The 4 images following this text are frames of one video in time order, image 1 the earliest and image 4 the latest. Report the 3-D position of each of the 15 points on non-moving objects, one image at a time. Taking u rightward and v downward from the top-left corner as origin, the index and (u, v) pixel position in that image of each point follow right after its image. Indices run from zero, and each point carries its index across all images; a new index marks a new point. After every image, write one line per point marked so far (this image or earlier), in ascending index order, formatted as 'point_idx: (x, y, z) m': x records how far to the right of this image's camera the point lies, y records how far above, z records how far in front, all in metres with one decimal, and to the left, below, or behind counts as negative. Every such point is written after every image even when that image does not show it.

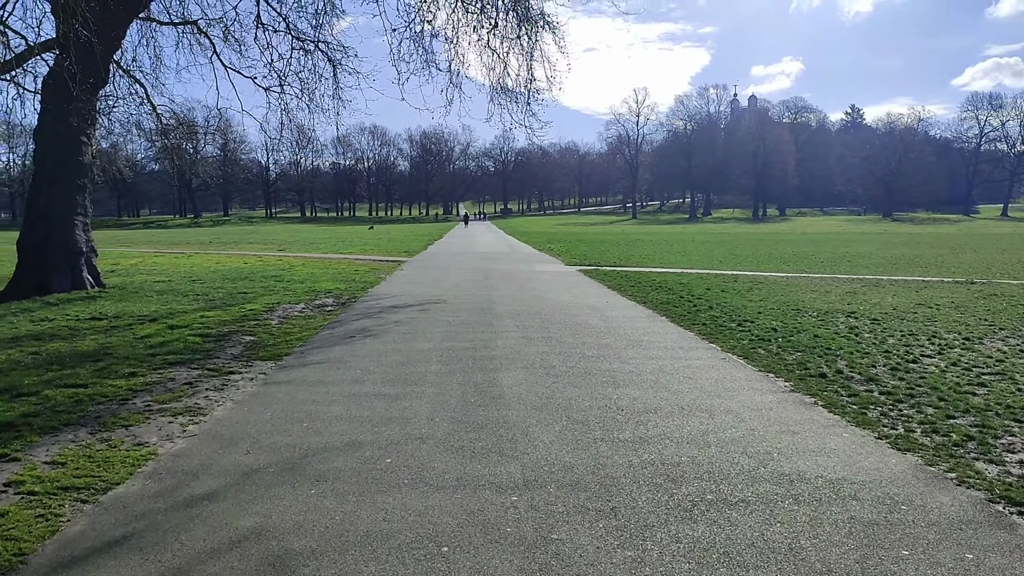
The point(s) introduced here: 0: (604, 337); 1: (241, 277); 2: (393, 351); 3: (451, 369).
0: (+0.9, -0.5, +8.5) m
1: (-5.3, +0.2, +16.5) m
2: (-1.1, -0.6, +7.8) m
3: (-0.5, -0.7, +6.8) m
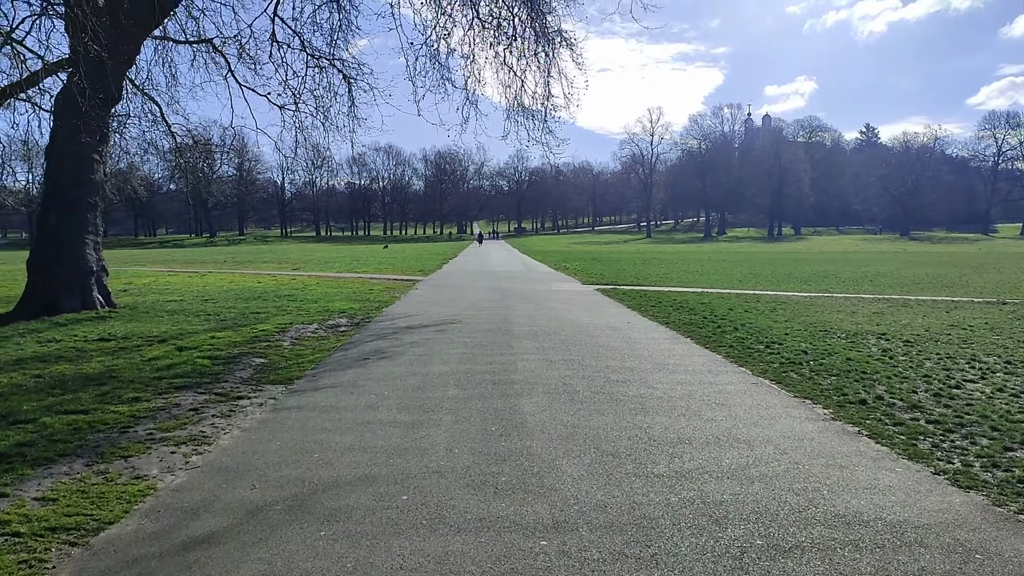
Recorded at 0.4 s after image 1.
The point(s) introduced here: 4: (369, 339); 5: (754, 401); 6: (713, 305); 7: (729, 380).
0: (+1.1, -0.7, +8.2) m
1: (-4.9, -0.2, +16.2) m
2: (-0.9, -0.8, +7.4) m
3: (-0.3, -0.8, +6.5) m
4: (-1.7, -0.6, +10.1) m
5: (+1.8, -0.8, +6.4) m
6: (+3.5, -0.3, +14.7) m
7: (+1.9, -0.8, +7.3) m
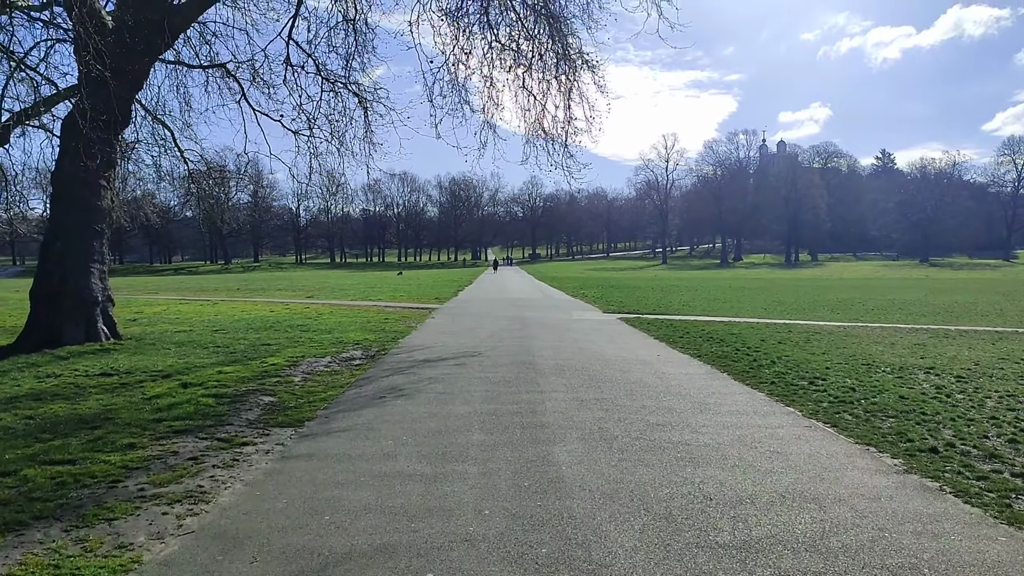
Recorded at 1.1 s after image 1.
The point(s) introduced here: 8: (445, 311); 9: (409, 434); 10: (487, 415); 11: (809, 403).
0: (+1.4, -1.0, +7.5) m
1: (-4.6, -0.7, +15.7) m
2: (-0.7, -1.0, +6.9) m
3: (-0.1, -1.1, +5.9) m
4: (-1.4, -1.0, +9.5) m
5: (+2.1, -1.1, +5.8) m
6: (+3.8, -0.8, +14.0) m
7: (+2.1, -1.1, +6.7) m
8: (-1.6, -0.5, +19.9) m
9: (-0.7, -1.1, +6.2) m
10: (-0.2, -1.0, +6.8) m
11: (+2.7, -1.0, +7.7) m
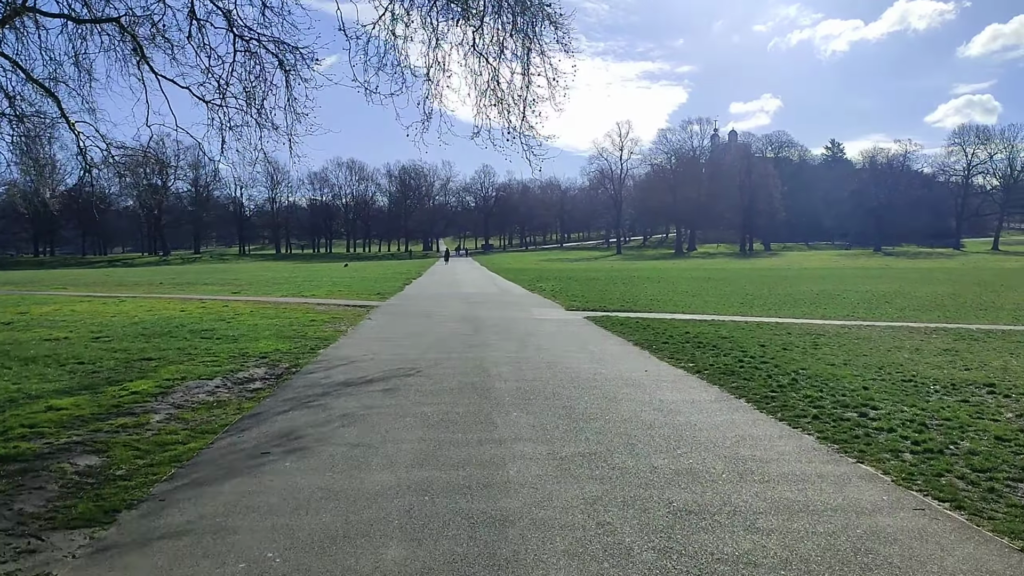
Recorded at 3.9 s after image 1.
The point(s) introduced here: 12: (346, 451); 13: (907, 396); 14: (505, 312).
0: (+1.0, -1.0, +5.1) m
1: (-5.3, -0.7, +13.0) m
2: (-1.0, -1.1, +4.3) m
3: (-0.3, -1.1, +3.4) m
4: (-1.8, -1.0, +6.9) m
5: (+1.8, -1.1, +3.4) m
6: (+3.1, -0.7, +11.7) m
7: (+1.8, -1.1, +4.3) m
8: (-2.6, -0.4, +17.3) m
9: (-1.0, -1.1, +3.6) m
10: (-0.5, -1.1, +4.3) m
11: (+2.3, -1.0, +5.4) m
12: (-1.1, -1.0, +5.3) m
13: (+3.5, -1.0, +7.7) m
14: (-0.1, -0.5, +16.9) m
